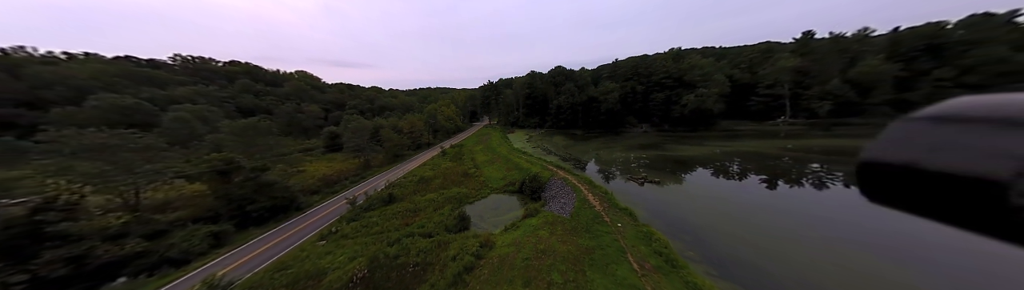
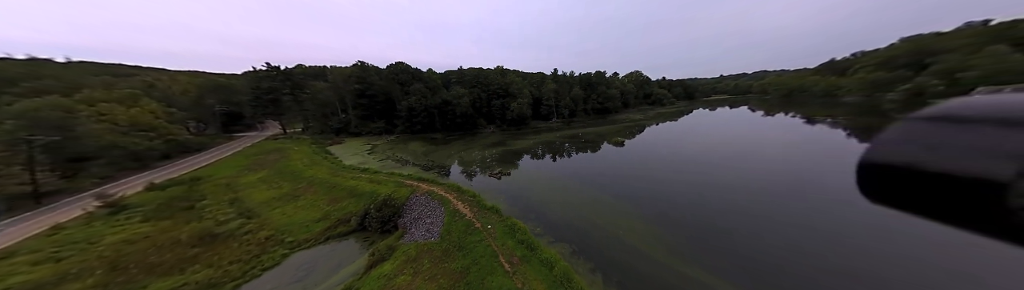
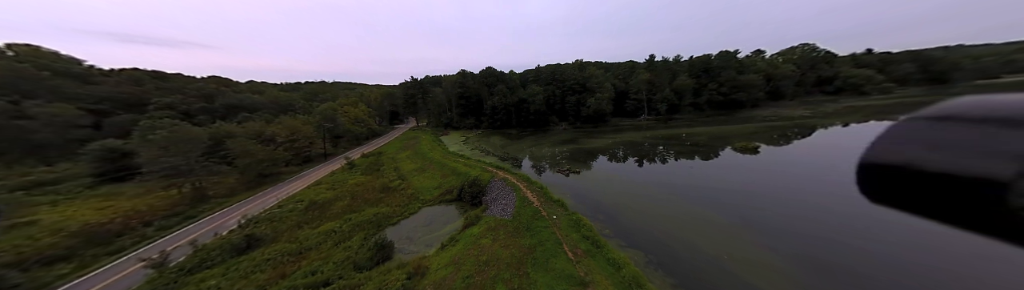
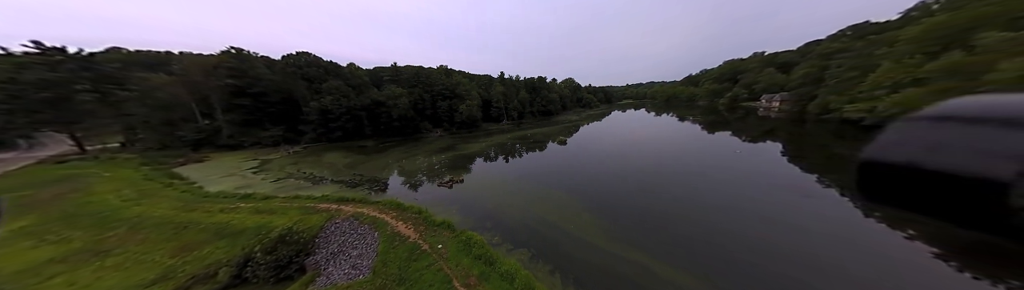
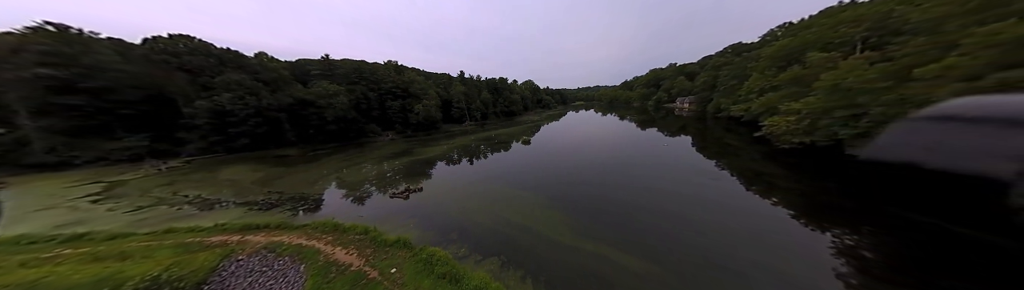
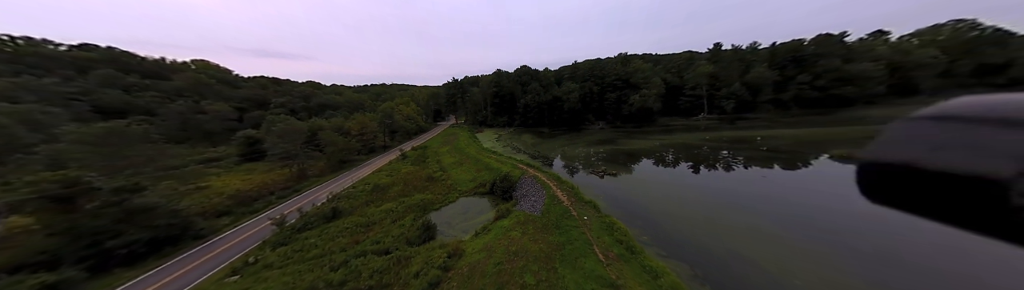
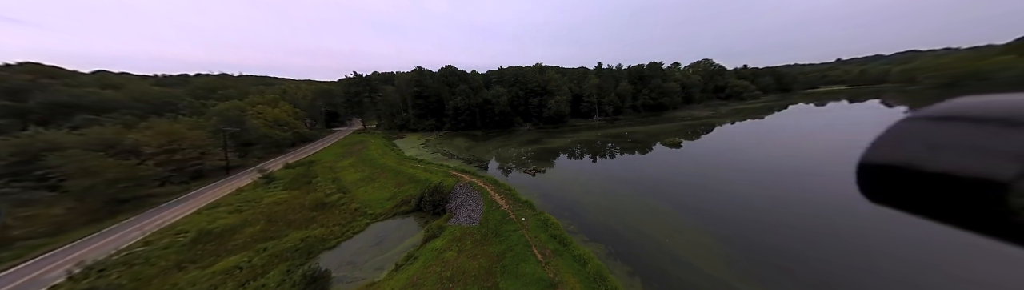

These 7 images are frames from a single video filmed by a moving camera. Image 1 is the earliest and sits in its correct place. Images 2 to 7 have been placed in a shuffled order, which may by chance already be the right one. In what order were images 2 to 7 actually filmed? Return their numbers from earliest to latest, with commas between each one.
6, 3, 7, 2, 4, 5
